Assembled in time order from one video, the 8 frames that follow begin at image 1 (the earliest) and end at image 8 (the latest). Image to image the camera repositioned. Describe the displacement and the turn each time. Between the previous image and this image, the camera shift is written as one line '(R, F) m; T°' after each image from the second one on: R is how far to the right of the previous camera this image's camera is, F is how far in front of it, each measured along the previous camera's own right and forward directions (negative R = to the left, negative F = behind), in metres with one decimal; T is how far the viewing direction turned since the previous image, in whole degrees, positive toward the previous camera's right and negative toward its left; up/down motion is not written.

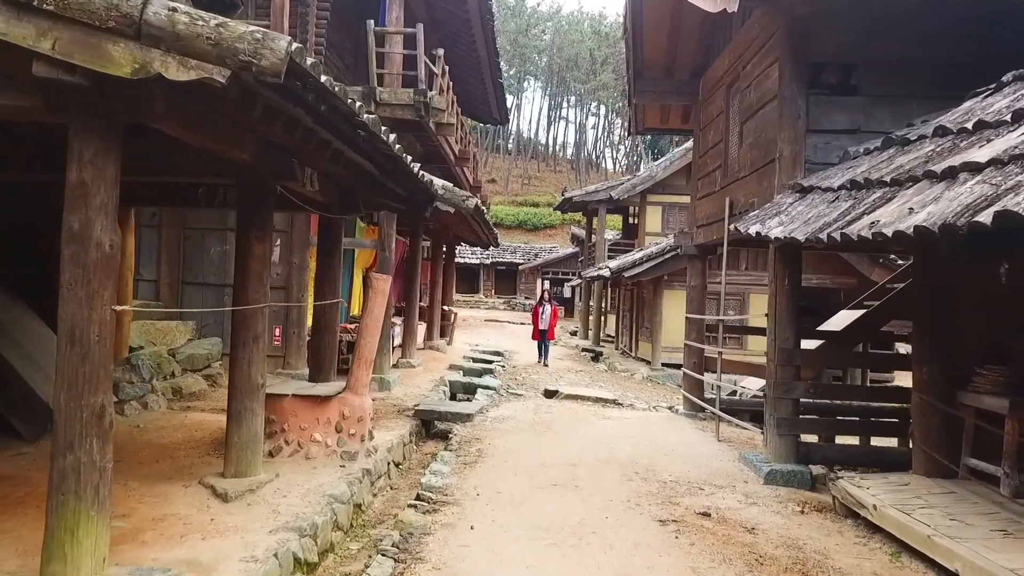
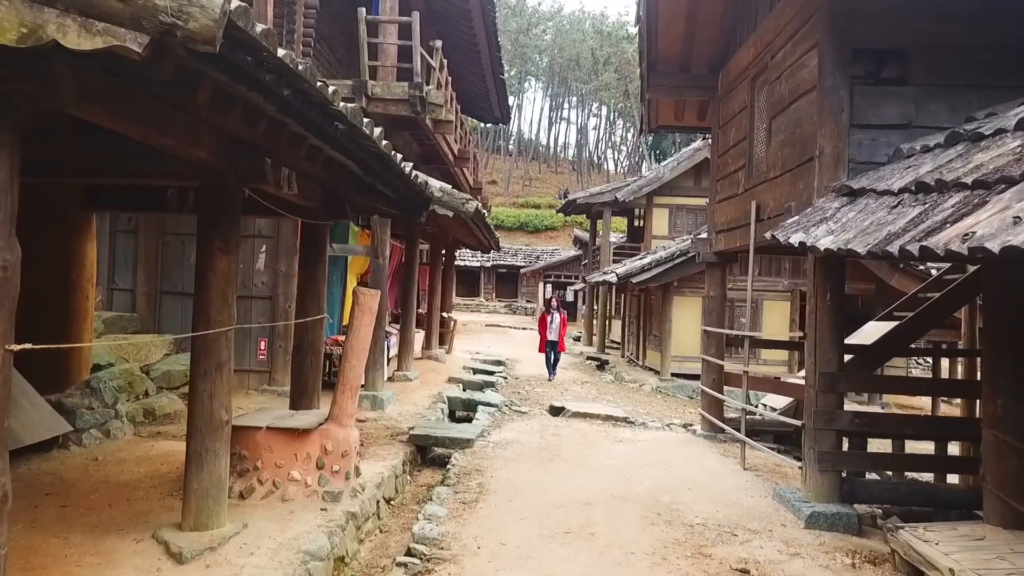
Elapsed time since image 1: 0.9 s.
(0.0, +0.7) m; 0°
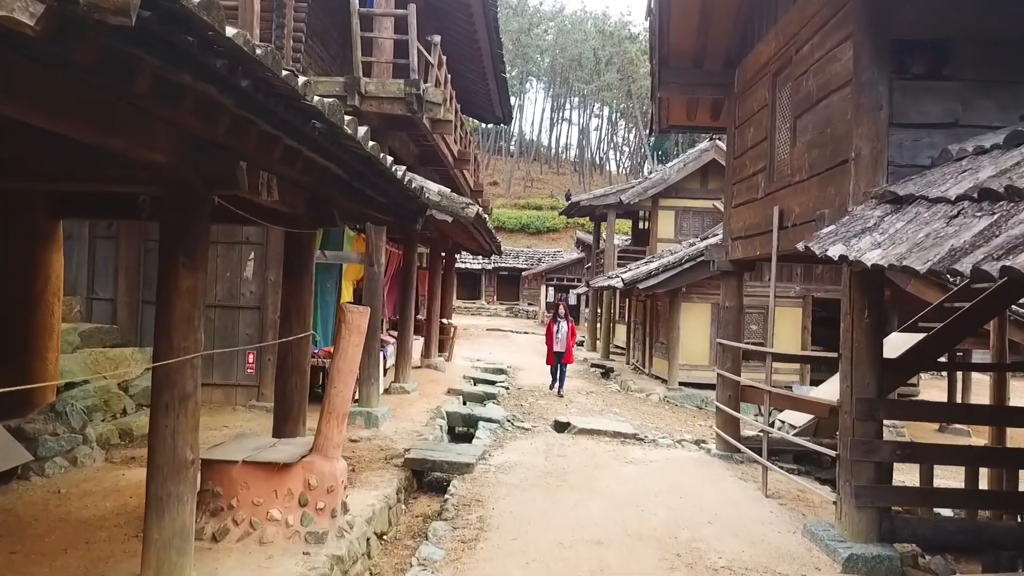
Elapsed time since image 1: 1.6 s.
(0.0, +0.5) m; 0°
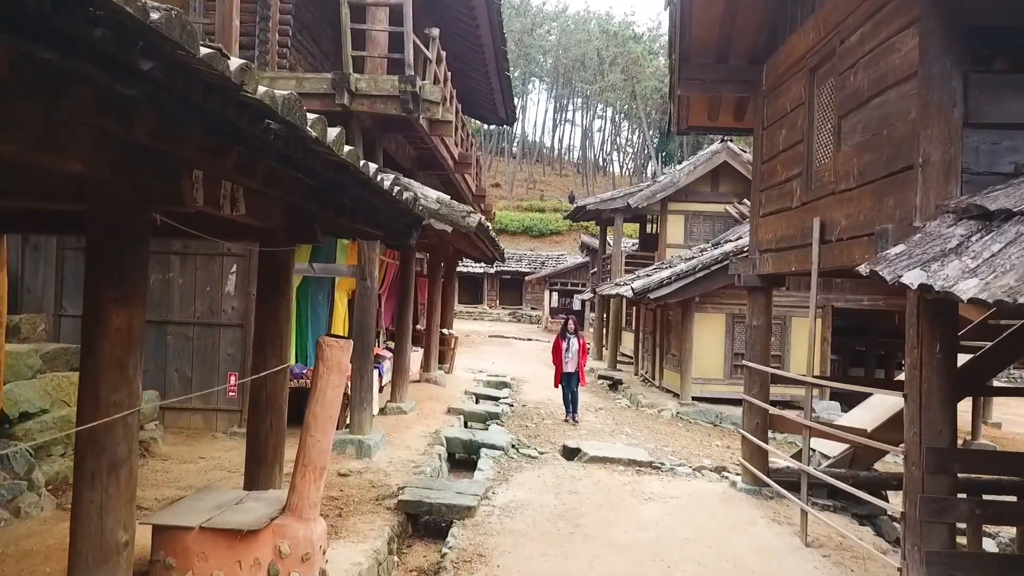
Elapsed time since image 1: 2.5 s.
(0.0, +0.7) m; 0°
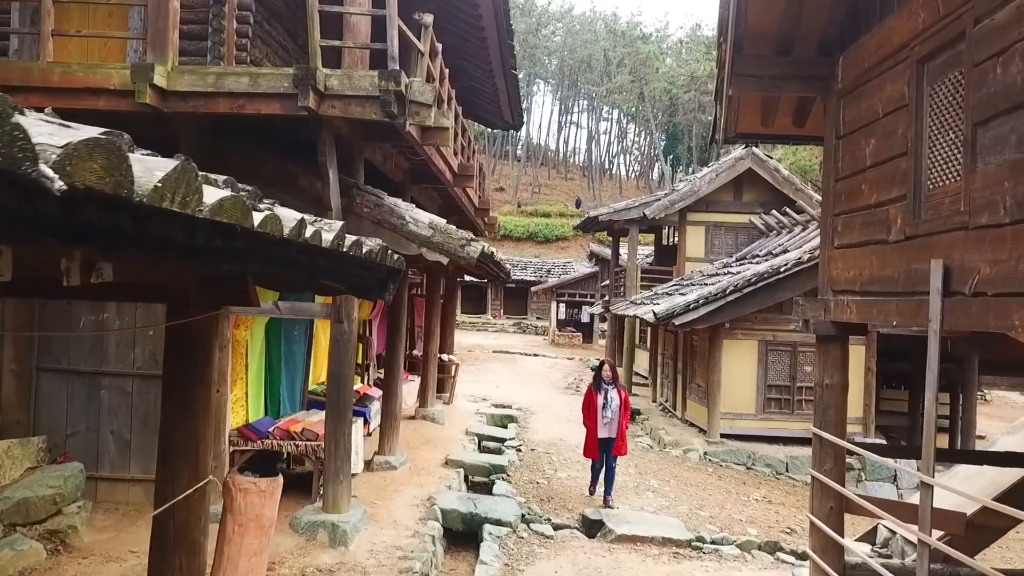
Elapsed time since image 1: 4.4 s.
(0.0, +1.3) m; 0°
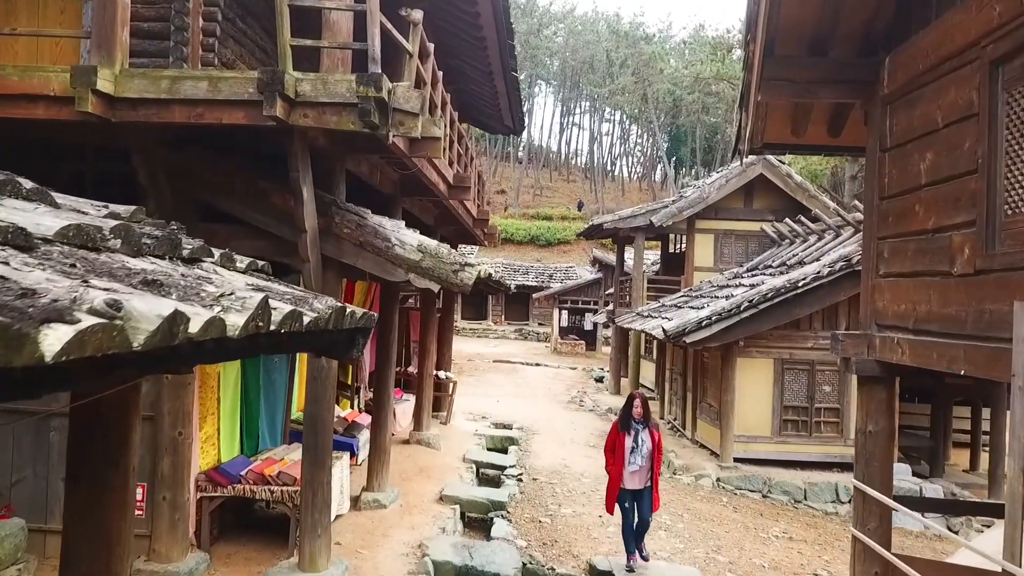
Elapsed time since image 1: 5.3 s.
(0.0, +0.7) m; 0°
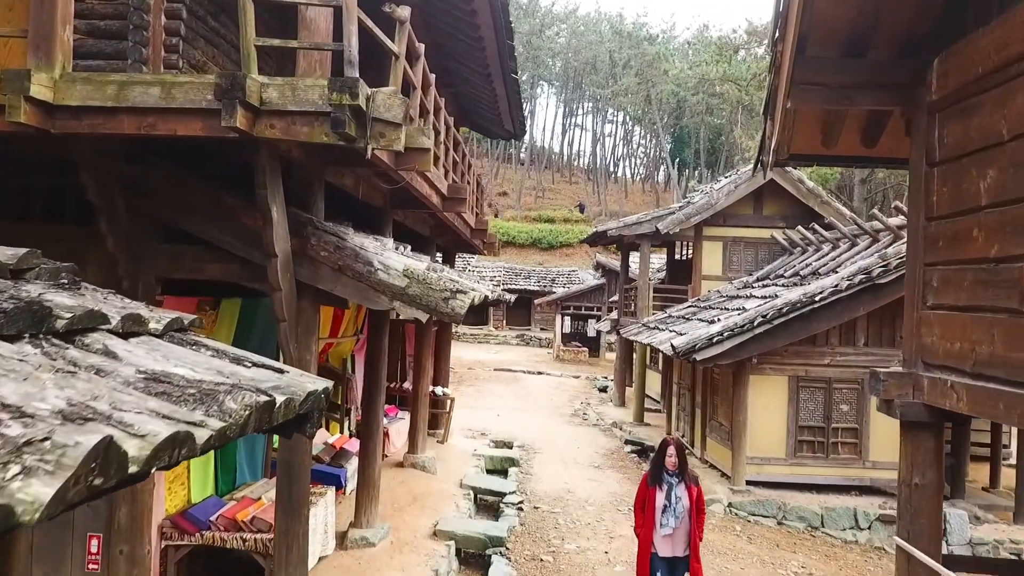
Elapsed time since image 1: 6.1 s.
(0.0, +0.6) m; 0°
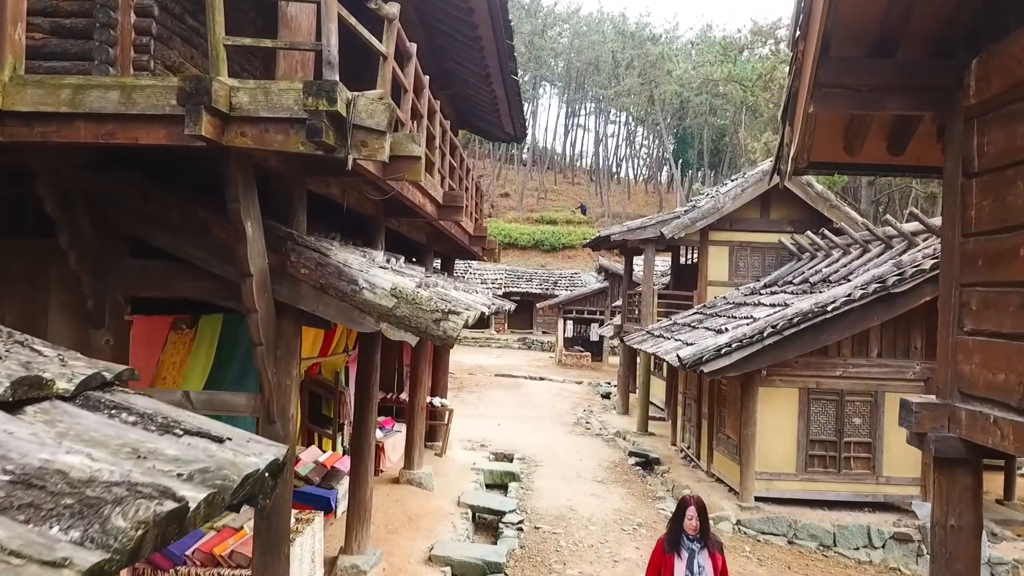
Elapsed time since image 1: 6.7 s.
(0.0, +0.4) m; 0°
